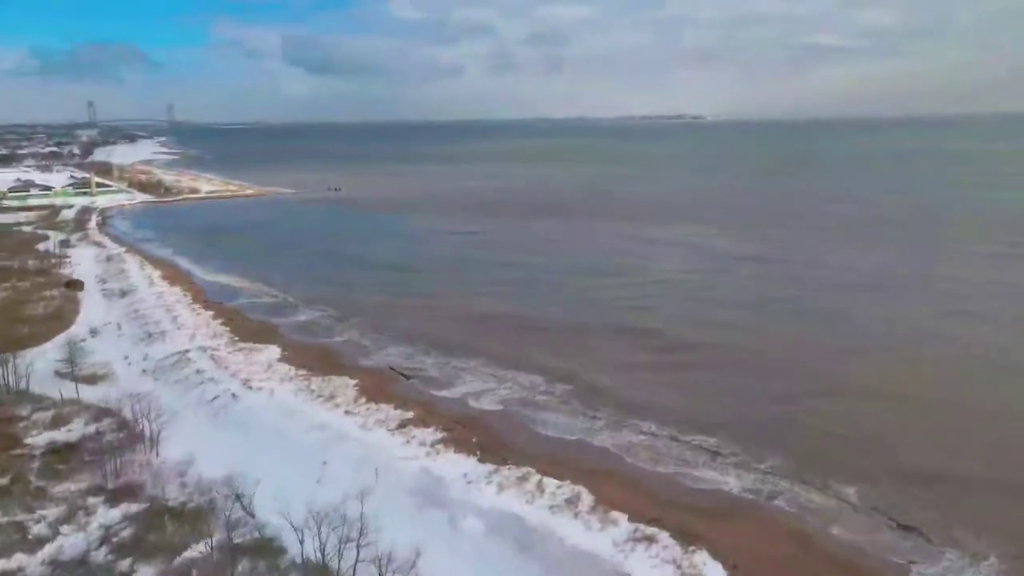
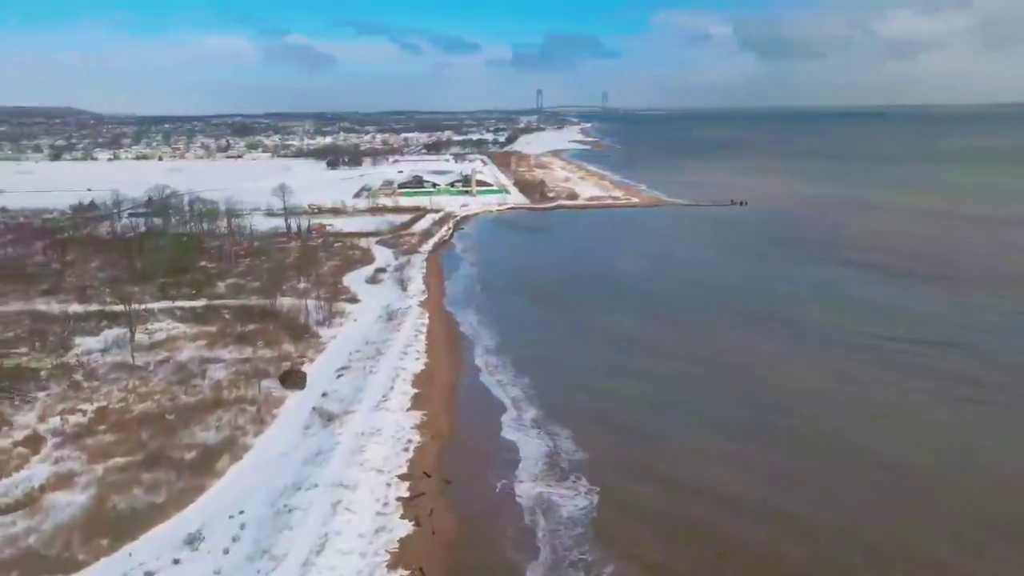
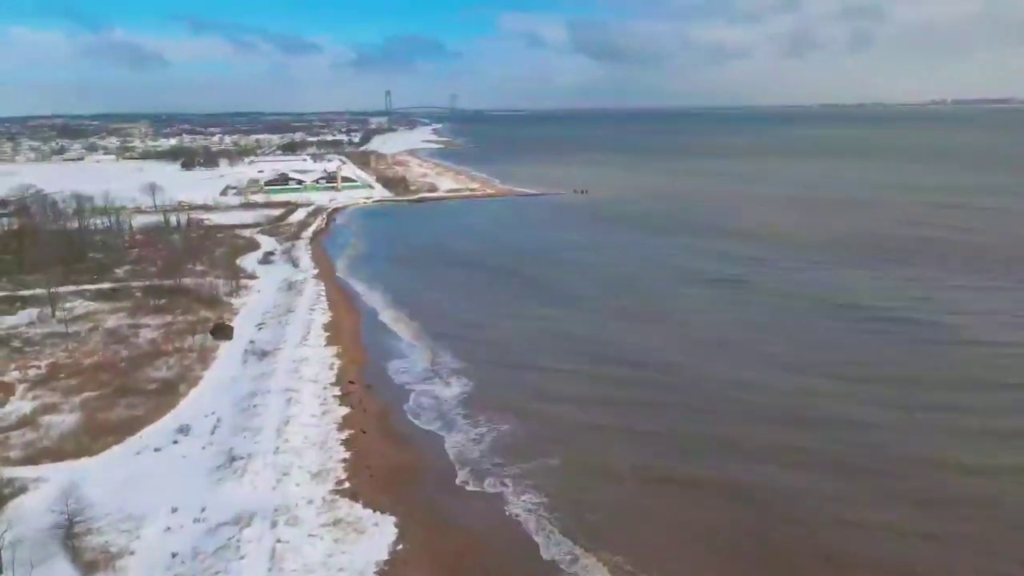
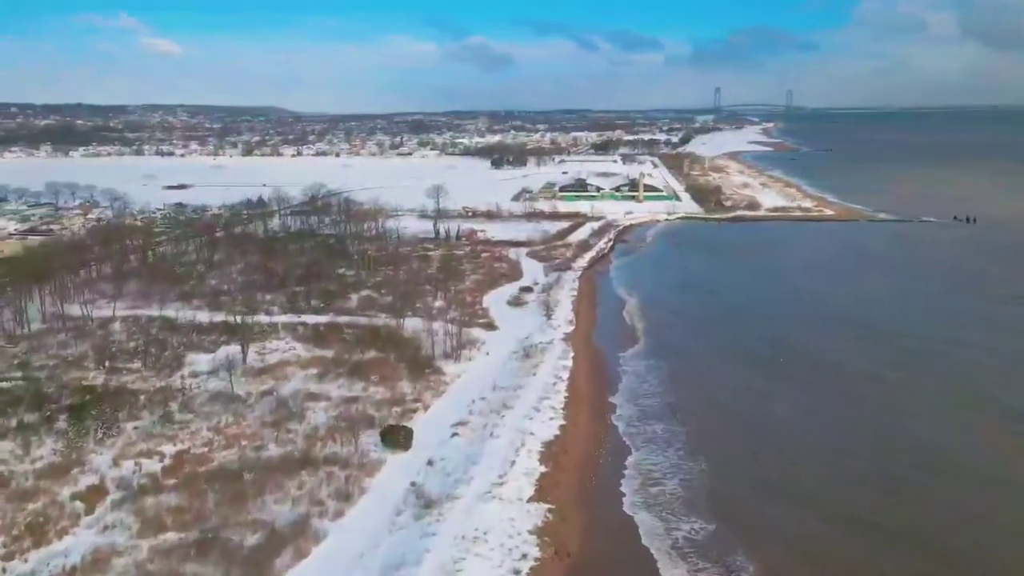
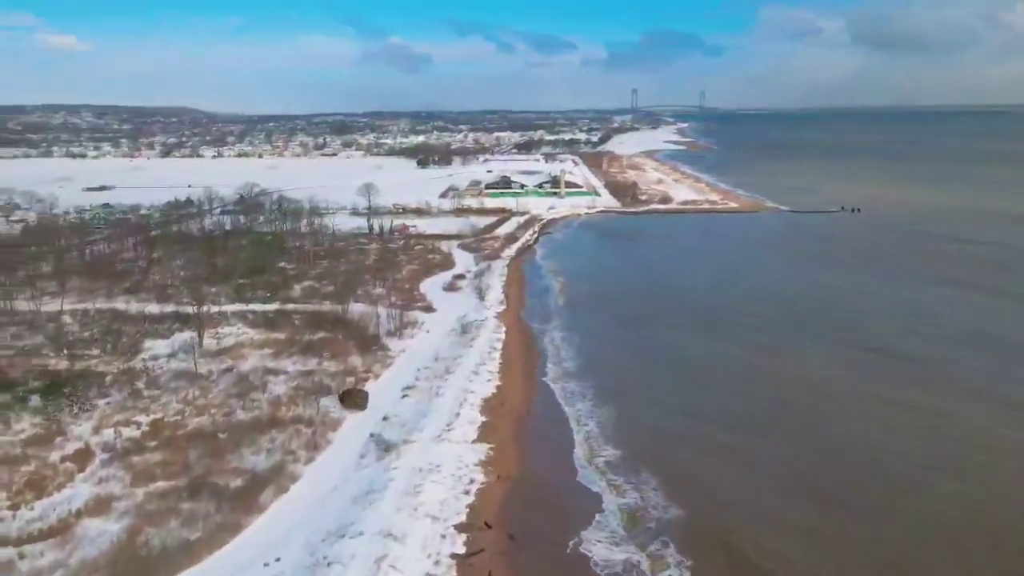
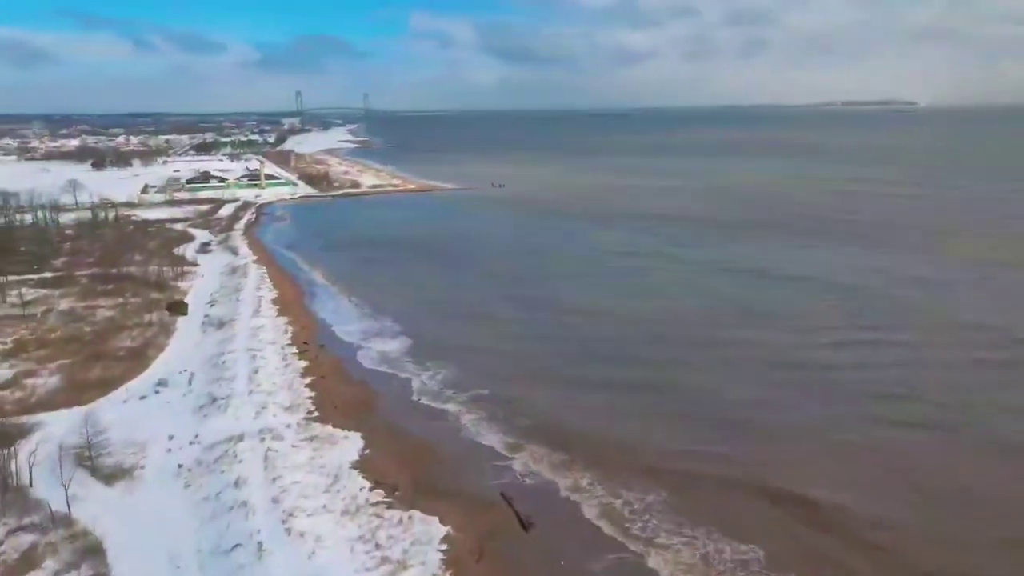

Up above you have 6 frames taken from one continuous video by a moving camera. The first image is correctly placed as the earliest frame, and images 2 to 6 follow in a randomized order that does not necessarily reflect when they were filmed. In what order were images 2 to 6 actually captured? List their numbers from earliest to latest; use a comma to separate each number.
6, 3, 2, 5, 4
